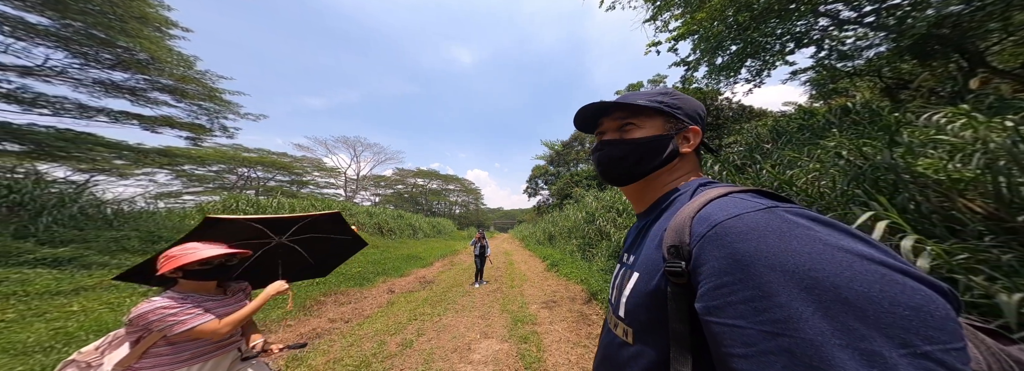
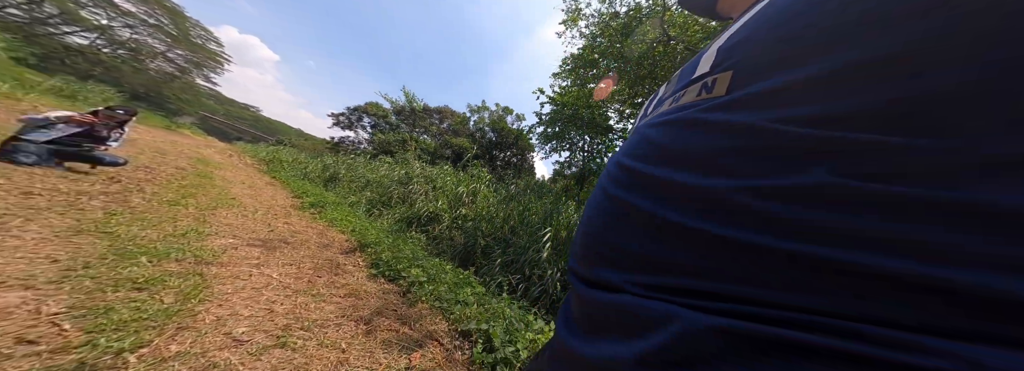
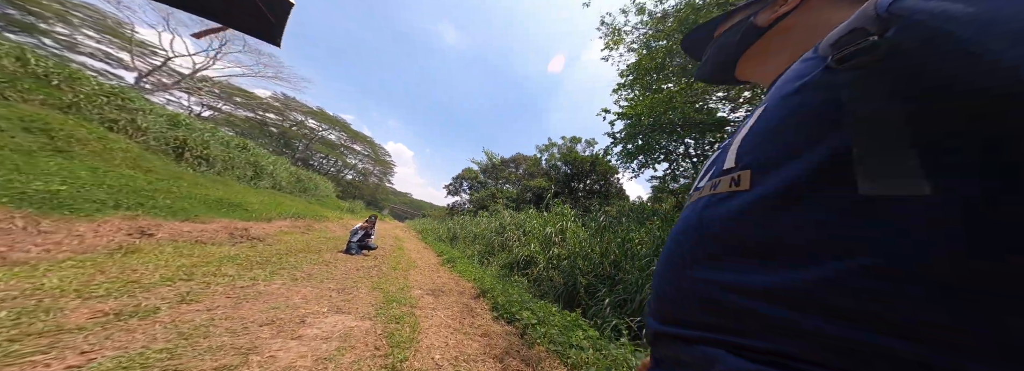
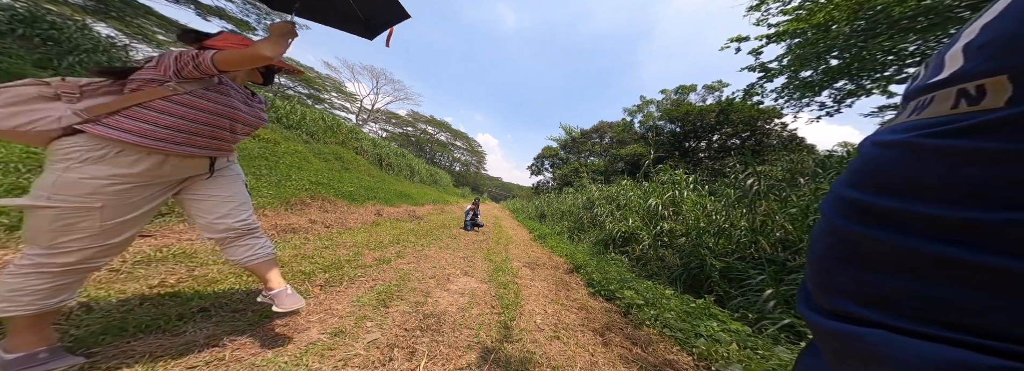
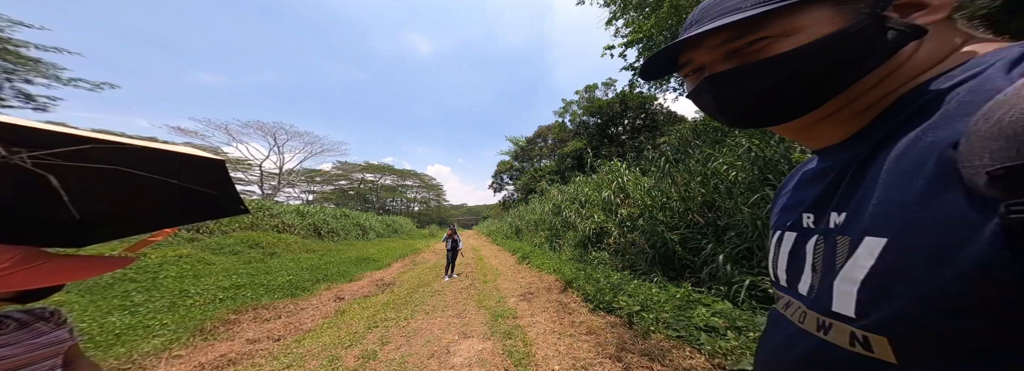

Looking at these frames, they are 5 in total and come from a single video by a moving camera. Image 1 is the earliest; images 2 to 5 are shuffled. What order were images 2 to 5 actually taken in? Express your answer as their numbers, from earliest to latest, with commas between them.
5, 3, 2, 4
